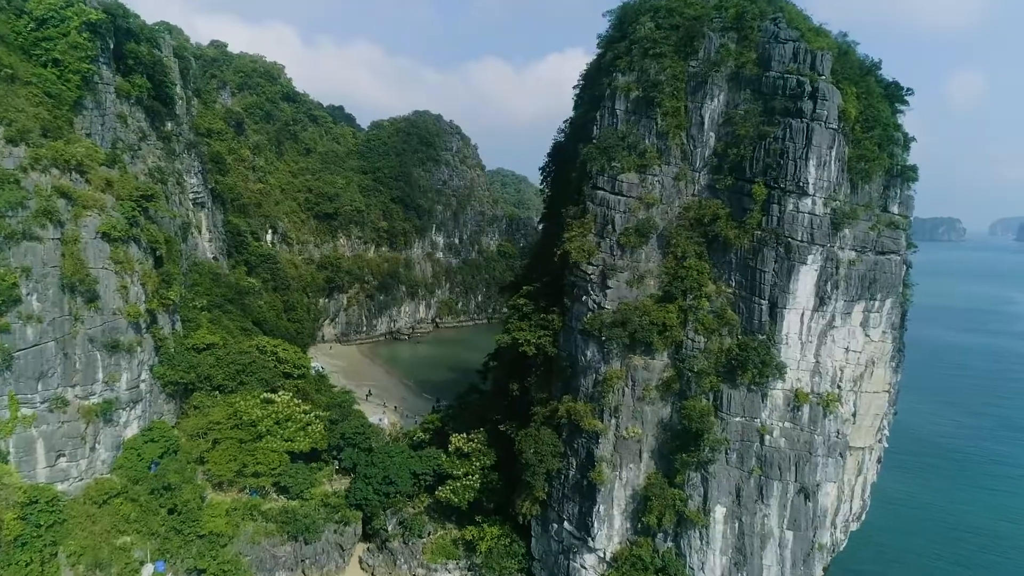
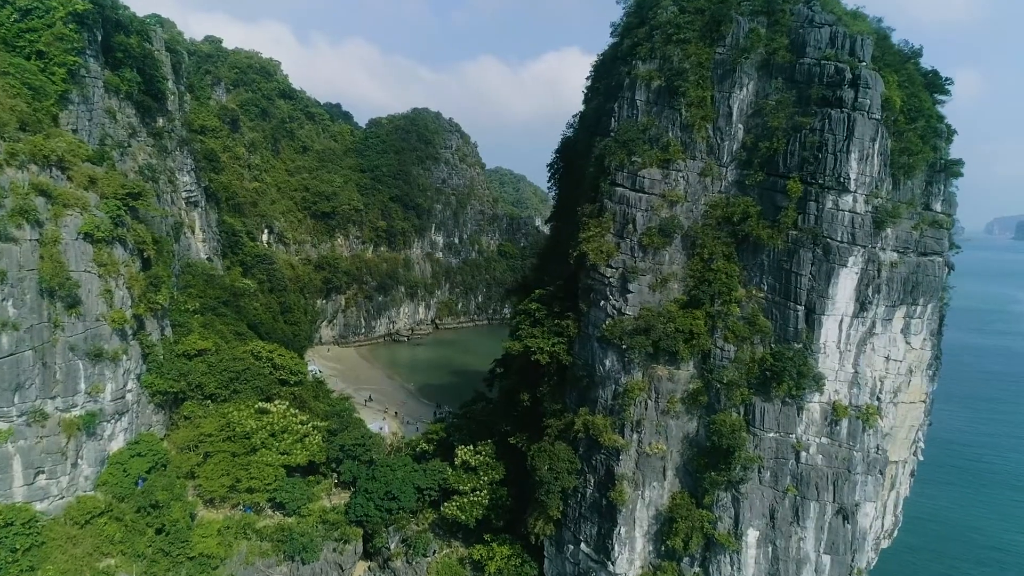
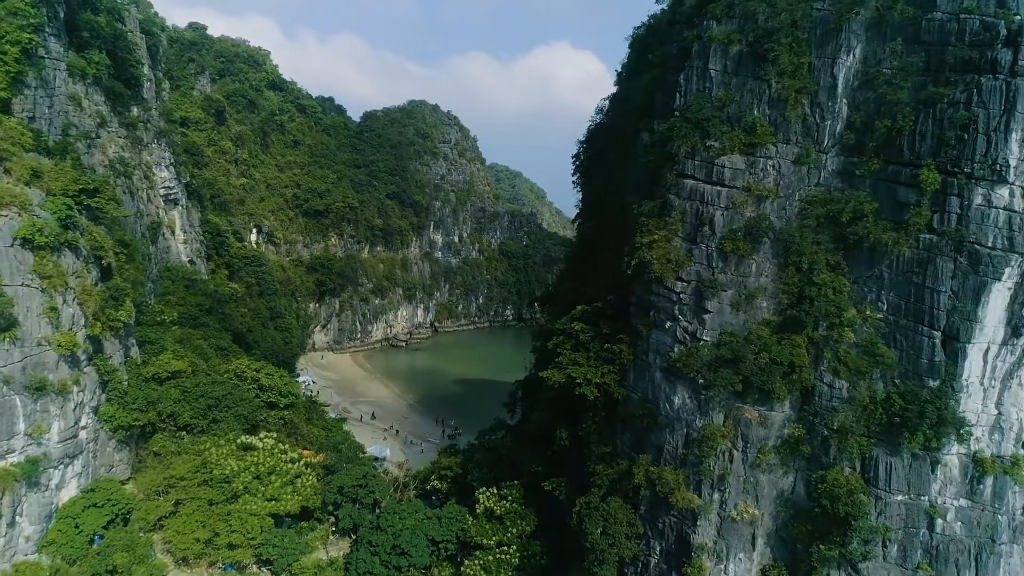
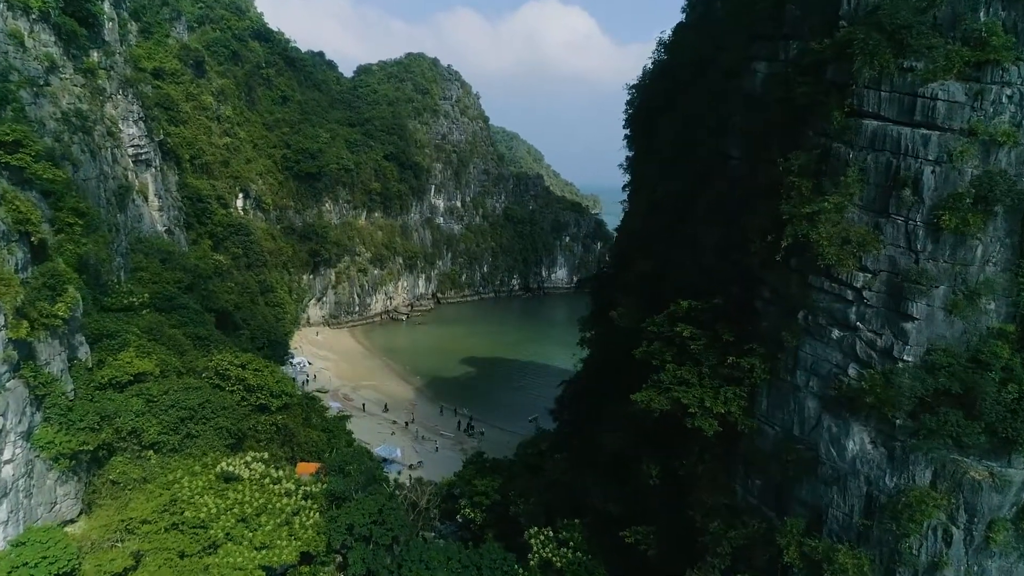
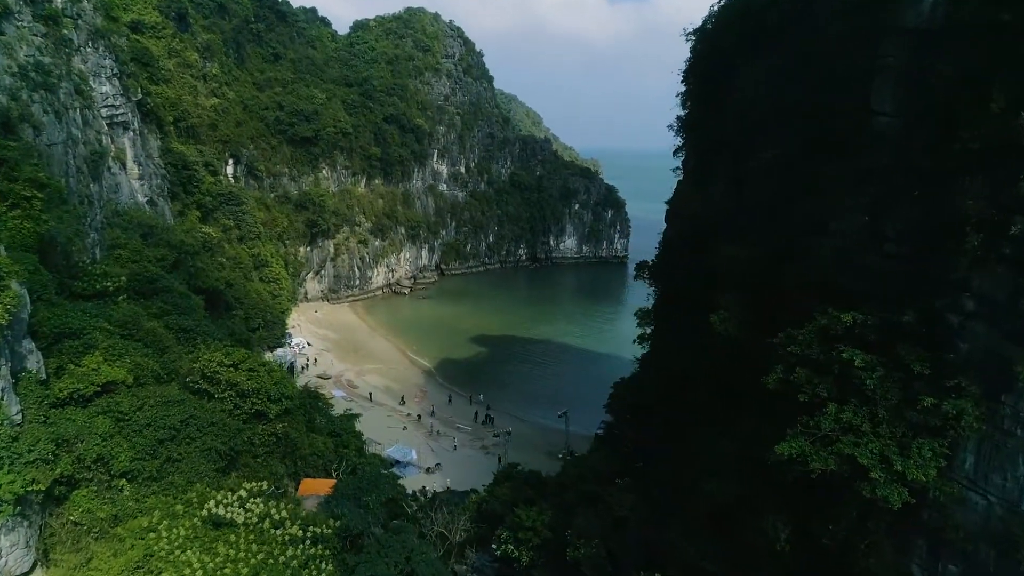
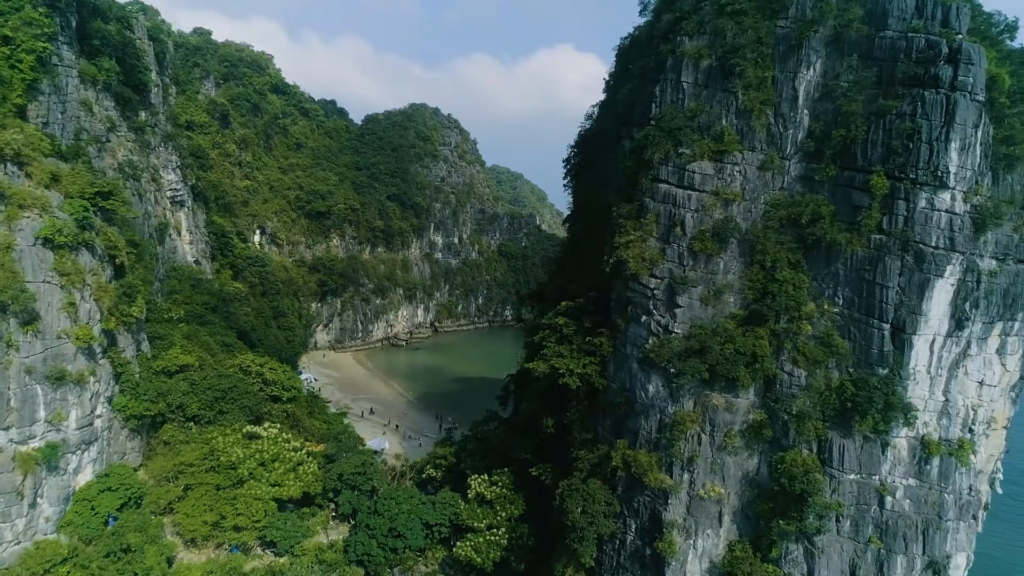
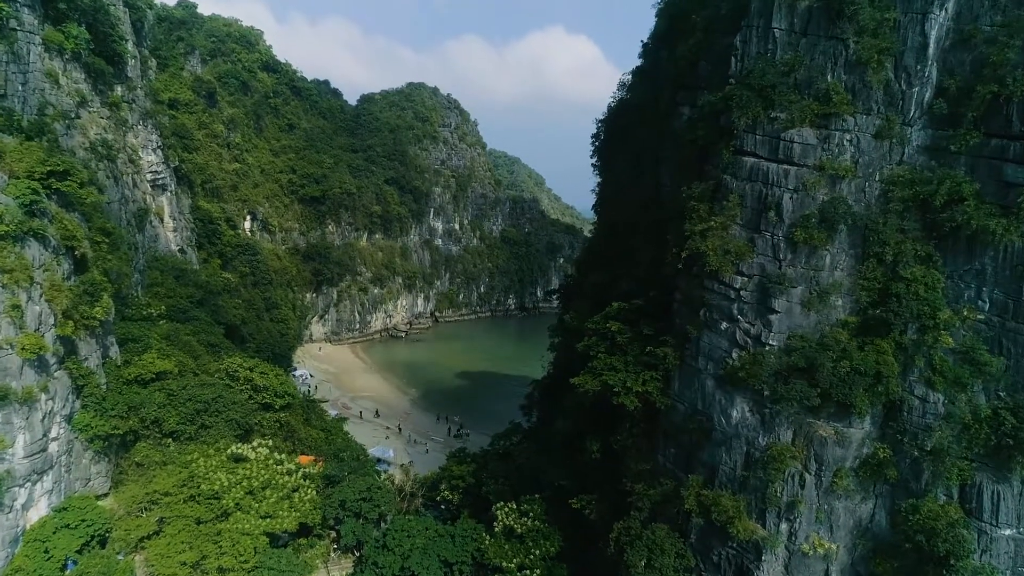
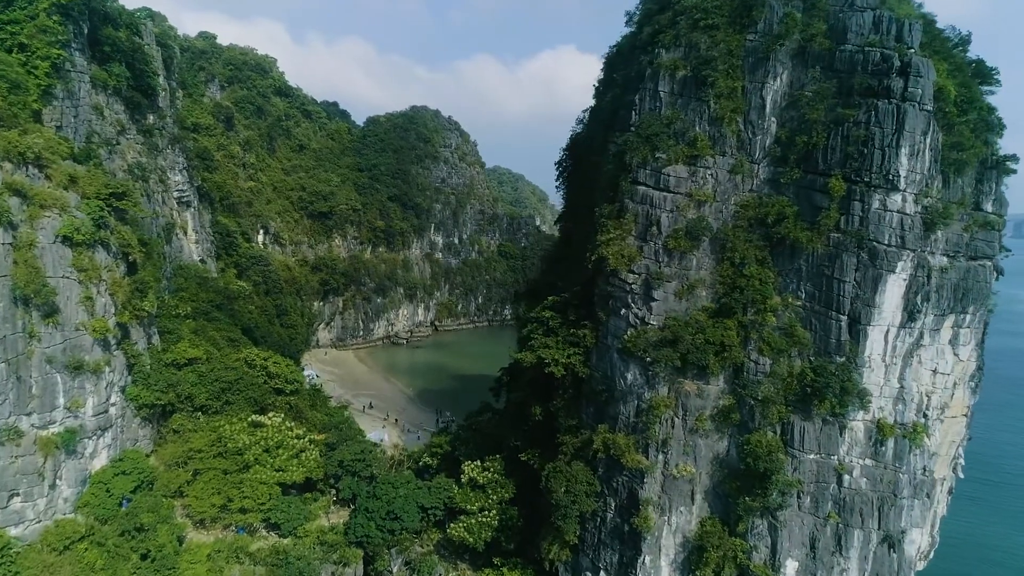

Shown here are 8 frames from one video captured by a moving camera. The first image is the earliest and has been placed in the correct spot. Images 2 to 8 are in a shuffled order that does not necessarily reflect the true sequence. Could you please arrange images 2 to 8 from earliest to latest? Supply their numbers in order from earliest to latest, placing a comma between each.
2, 8, 6, 3, 7, 4, 5
